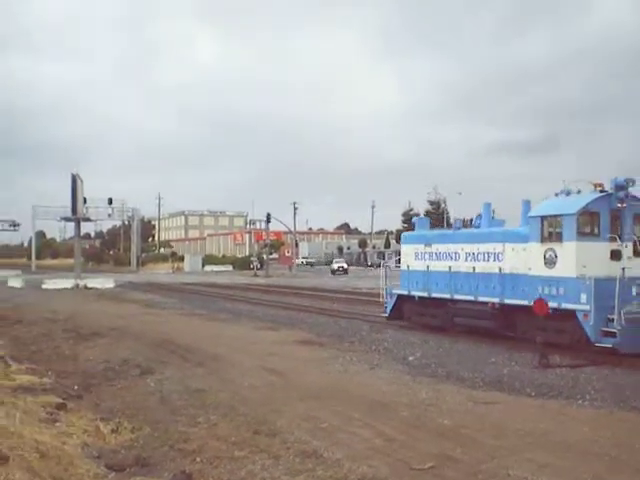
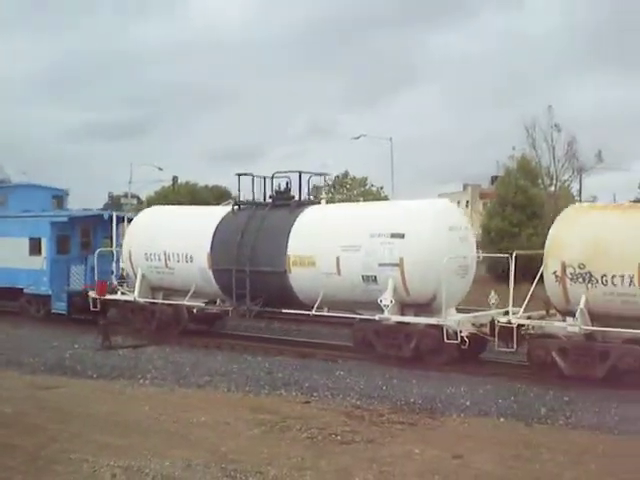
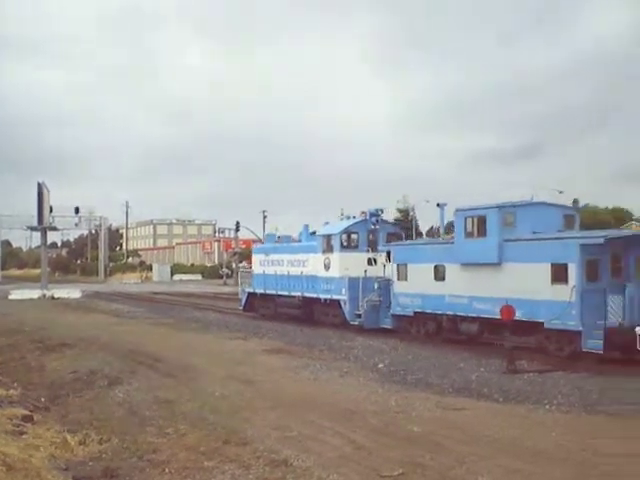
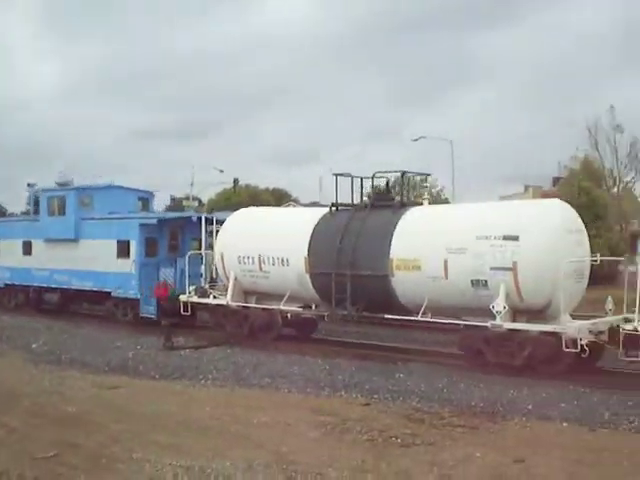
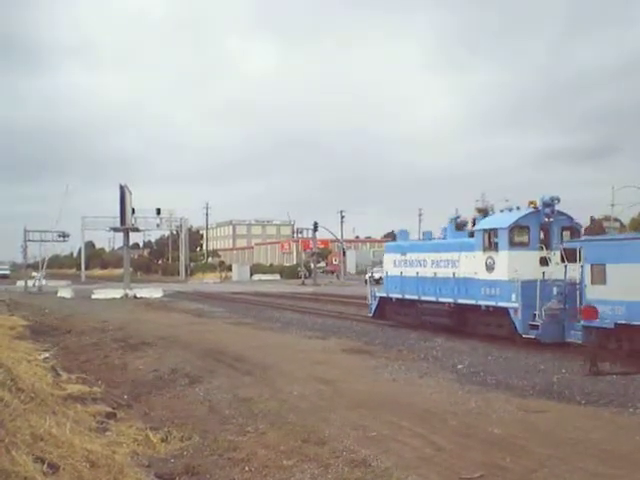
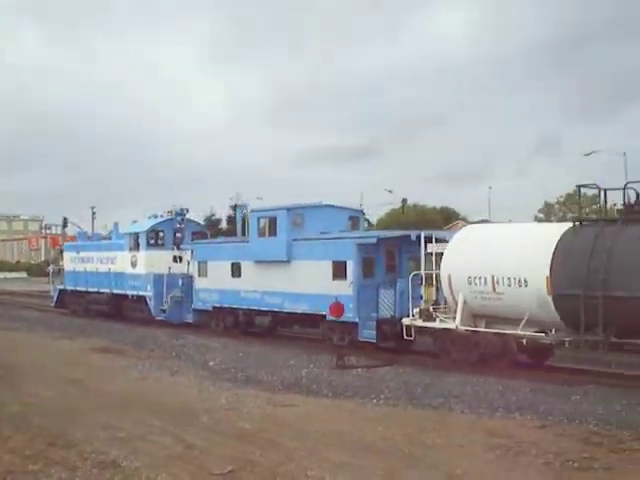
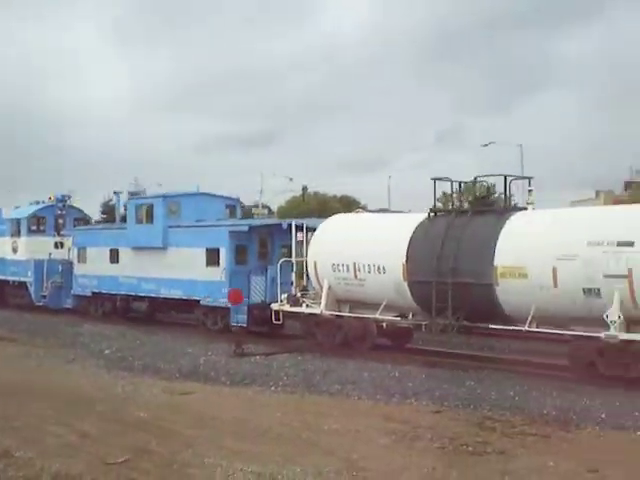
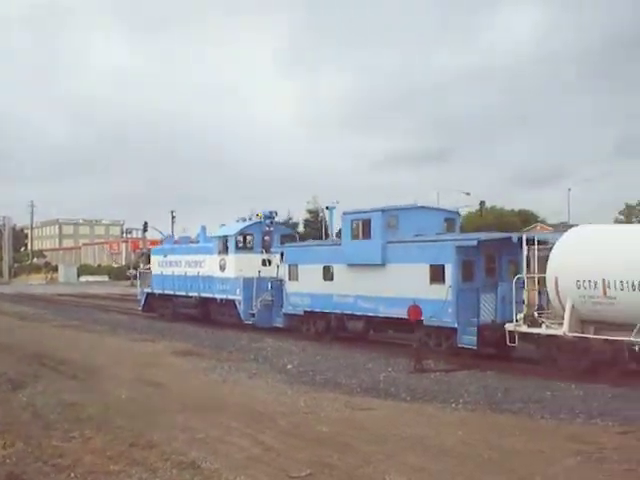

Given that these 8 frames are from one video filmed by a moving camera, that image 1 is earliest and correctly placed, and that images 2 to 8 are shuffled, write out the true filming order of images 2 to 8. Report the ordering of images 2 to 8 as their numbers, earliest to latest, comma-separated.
5, 3, 8, 6, 7, 4, 2
